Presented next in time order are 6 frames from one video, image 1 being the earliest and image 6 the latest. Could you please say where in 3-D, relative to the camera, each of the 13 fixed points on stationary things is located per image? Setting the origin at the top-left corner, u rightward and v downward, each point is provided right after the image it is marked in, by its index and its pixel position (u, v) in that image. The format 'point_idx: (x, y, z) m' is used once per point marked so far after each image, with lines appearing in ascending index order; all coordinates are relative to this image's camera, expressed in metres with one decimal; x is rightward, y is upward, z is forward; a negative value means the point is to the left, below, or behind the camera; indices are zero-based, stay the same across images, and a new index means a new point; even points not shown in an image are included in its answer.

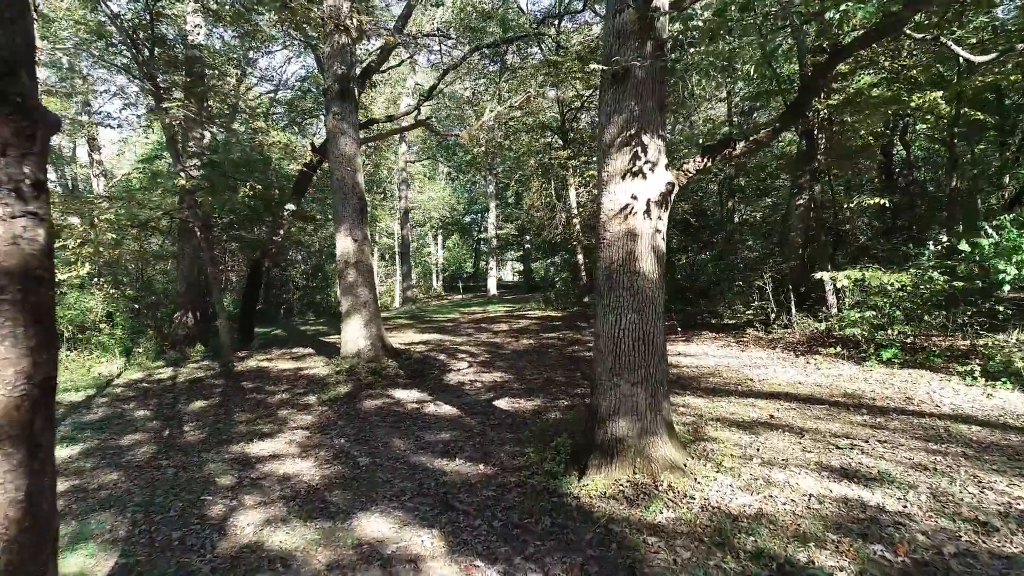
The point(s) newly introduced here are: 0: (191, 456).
0: (-2.4, -1.3, +5.2) m
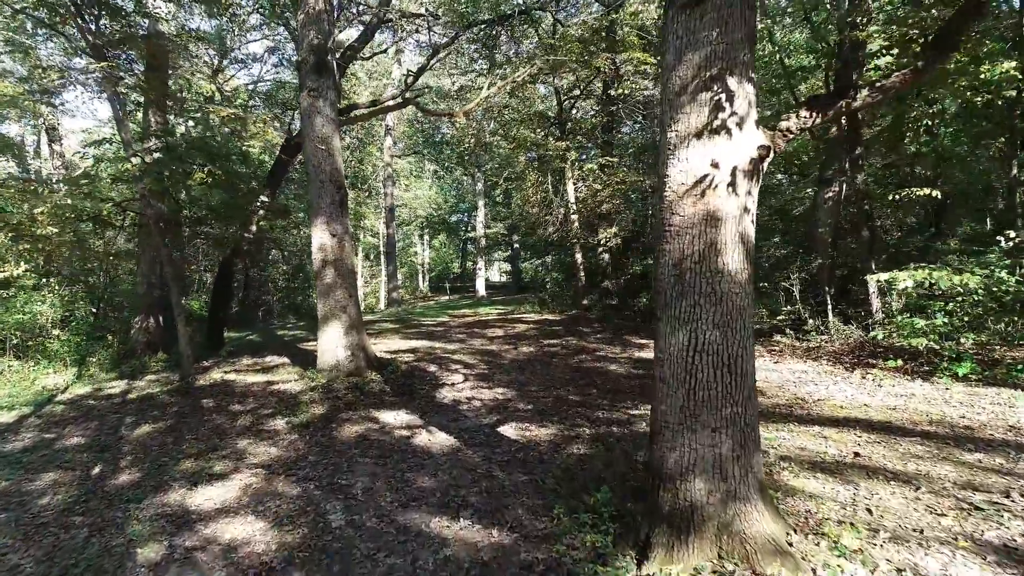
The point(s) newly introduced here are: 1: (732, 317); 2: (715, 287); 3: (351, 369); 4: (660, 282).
0: (-2.3, -1.3, +4.0) m
1: (+0.8, -0.1, +2.7) m
2: (+0.8, 0.0, +2.7) m
3: (-1.8, -0.9, +7.6) m
4: (+0.6, 0.0, +2.9) m
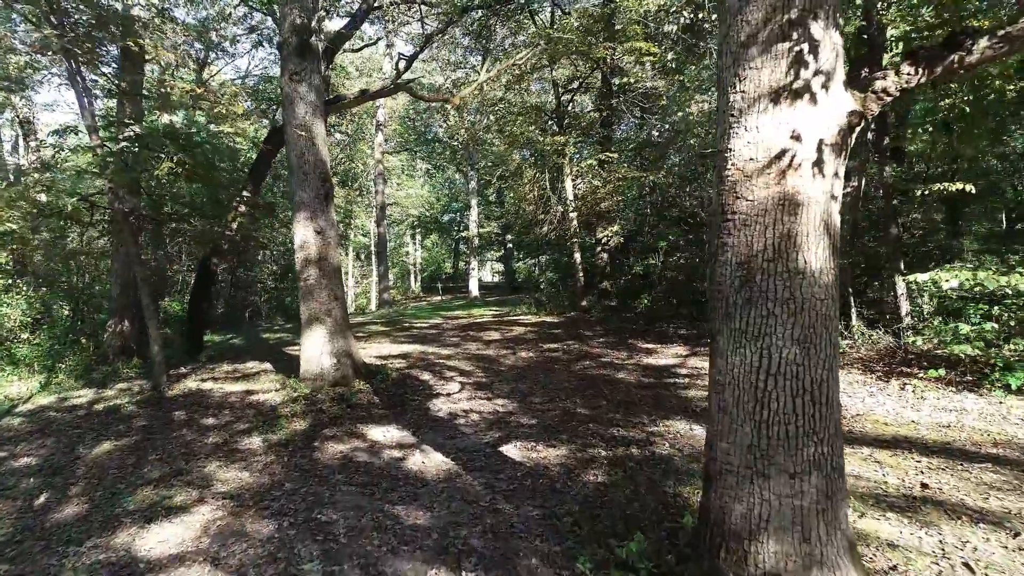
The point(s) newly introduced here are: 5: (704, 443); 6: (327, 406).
0: (-2.2, -1.3, +3.4) m
1: (+0.9, -0.1, +2.1) m
2: (+0.8, 0.0, +2.1) m
3: (-1.8, -0.9, +7.0) m
4: (+0.7, 0.0, +2.3) m
5: (+1.2, -1.0, +4.6) m
6: (-1.7, -1.1, +6.3) m
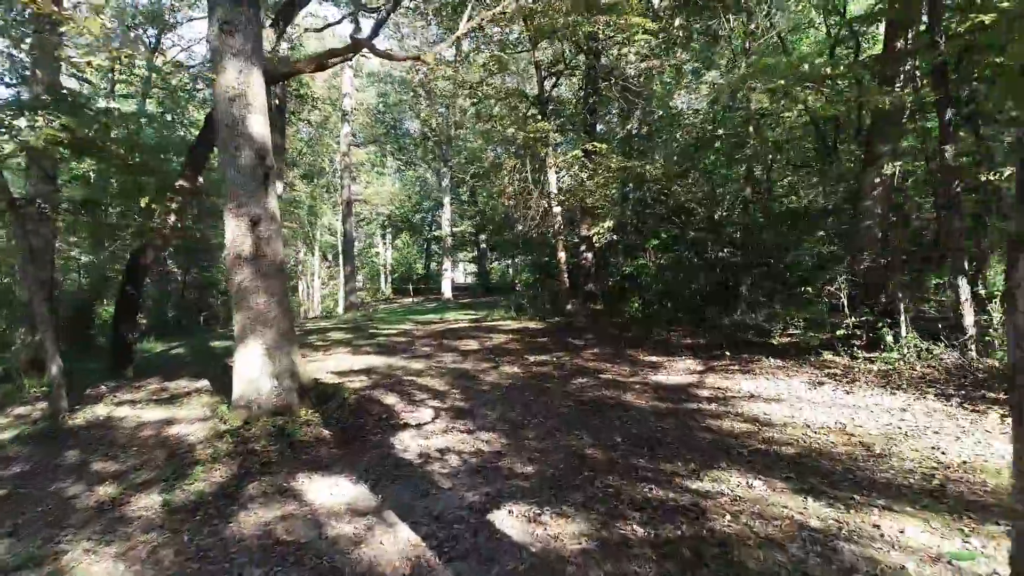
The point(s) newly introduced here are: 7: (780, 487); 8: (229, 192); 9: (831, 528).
0: (-2.2, -1.3, +2.0) m
1: (+1.0, -0.2, +0.8) m
2: (+0.9, 0.0, +0.8) m
3: (-1.9, -0.9, +5.6) m
4: (+0.7, 0.0, +0.9) m
5: (+1.2, -1.0, +3.3) m
6: (-1.7, -1.1, +4.9) m
7: (+1.4, -1.0, +3.6) m
8: (-2.2, +0.8, +5.6) m
9: (+1.4, -1.0, +3.0) m
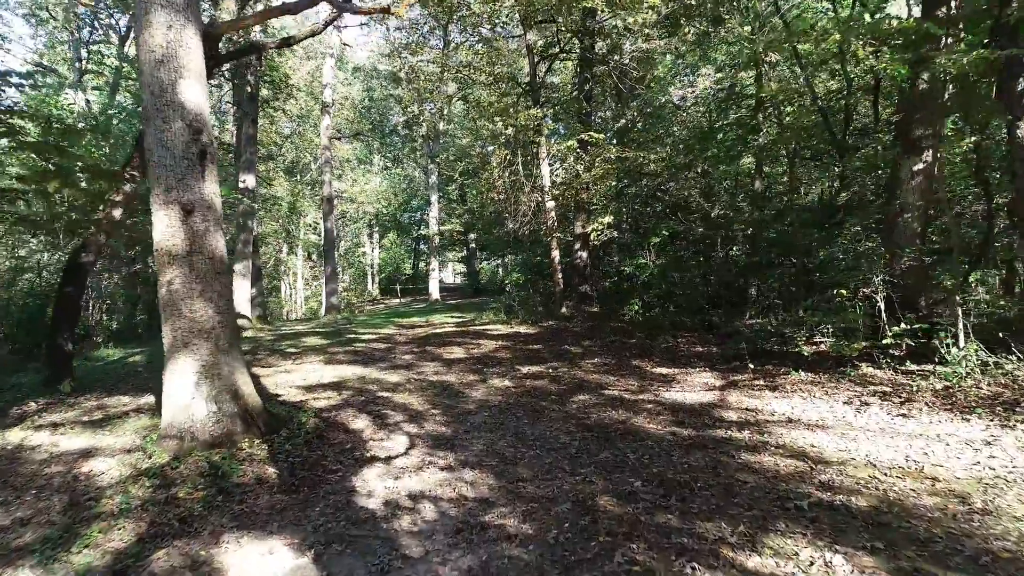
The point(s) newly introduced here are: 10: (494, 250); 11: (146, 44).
0: (-2.2, -1.3, +0.9) m
1: (+1.0, -0.2, -0.2) m
2: (+0.9, -0.1, -0.2) m
3: (-1.9, -1.0, +4.6) m
4: (+0.7, 0.0, 0.0) m
5: (+1.2, -1.1, +2.3) m
6: (-1.8, -1.1, +3.9) m
7: (+1.3, -1.0, +2.6) m
8: (-2.3, +0.7, +4.6) m
9: (+1.4, -1.1, +2.1) m
10: (-0.5, +1.1, +19.2) m
11: (-2.4, +1.6, +4.6) m
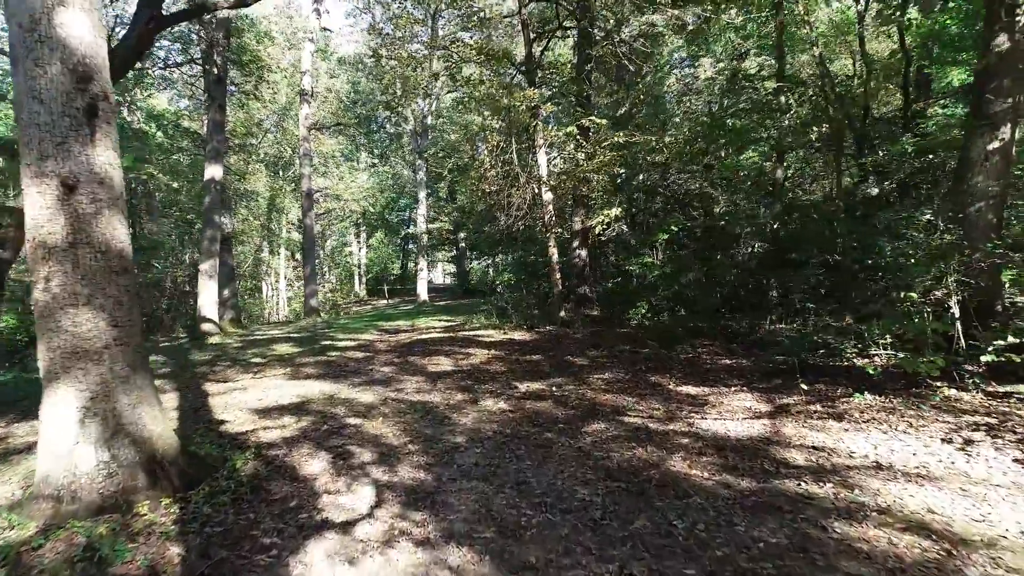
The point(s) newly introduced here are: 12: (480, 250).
0: (-2.2, -1.4, -0.3) m
1: (+1.1, -0.2, -1.4) m
2: (+1.0, -0.1, -1.4) m
3: (-1.9, -1.0, +3.3) m
4: (+0.8, -0.1, -1.2) m
5: (+1.2, -1.1, +1.1) m
6: (-1.8, -1.1, +2.6) m
7: (+1.4, -1.1, +1.5) m
8: (-2.3, +0.7, +3.3) m
9: (+1.4, -1.1, +0.9) m
10: (-0.7, +1.1, +18.0) m
11: (-2.4, +1.6, +3.3) m
12: (-0.9, +1.1, +19.3) m
